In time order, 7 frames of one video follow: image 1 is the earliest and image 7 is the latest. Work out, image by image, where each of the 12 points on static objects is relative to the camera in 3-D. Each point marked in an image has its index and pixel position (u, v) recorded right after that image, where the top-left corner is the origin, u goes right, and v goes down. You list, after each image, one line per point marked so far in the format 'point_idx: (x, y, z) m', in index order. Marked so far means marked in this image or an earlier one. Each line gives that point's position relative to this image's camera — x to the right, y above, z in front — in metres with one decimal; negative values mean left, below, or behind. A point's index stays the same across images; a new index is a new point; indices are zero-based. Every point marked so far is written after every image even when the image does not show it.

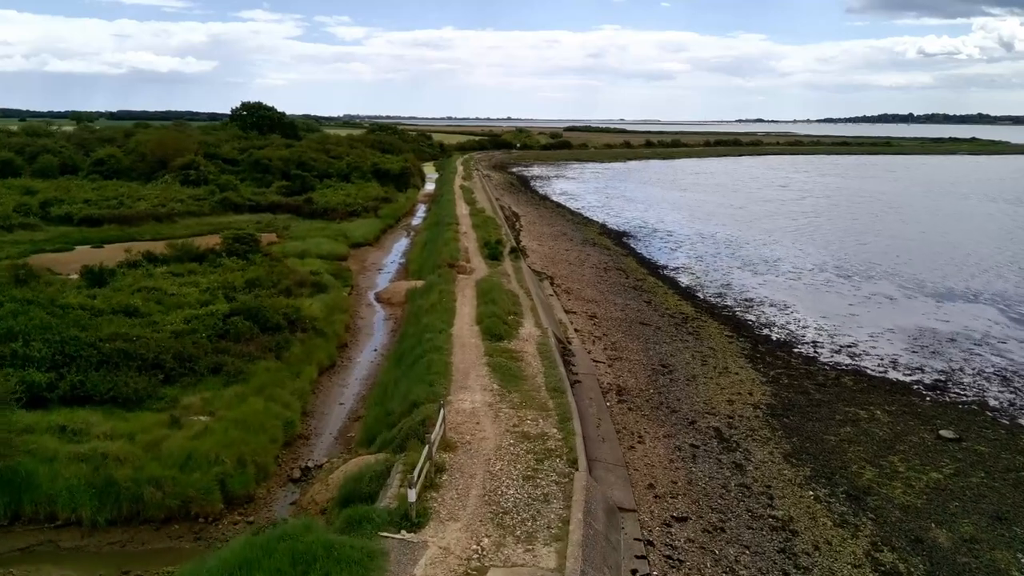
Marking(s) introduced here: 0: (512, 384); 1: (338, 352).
0: (0.0, -1.6, +13.5) m
1: (-3.9, -1.4, +18.0) m
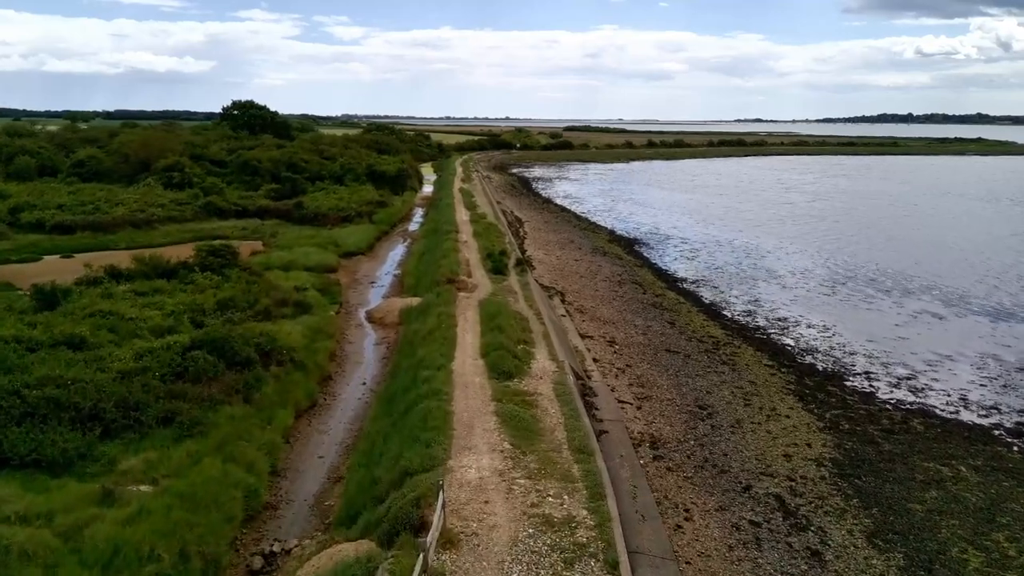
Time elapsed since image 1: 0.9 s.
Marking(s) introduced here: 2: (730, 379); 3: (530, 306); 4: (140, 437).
0: (+0.2, -2.1, +11.0) m
1: (-3.7, -1.9, +15.5) m
2: (+4.3, -1.8, +16.0) m
3: (+0.4, -0.4, +19.7) m
4: (-5.3, -2.1, +11.7) m
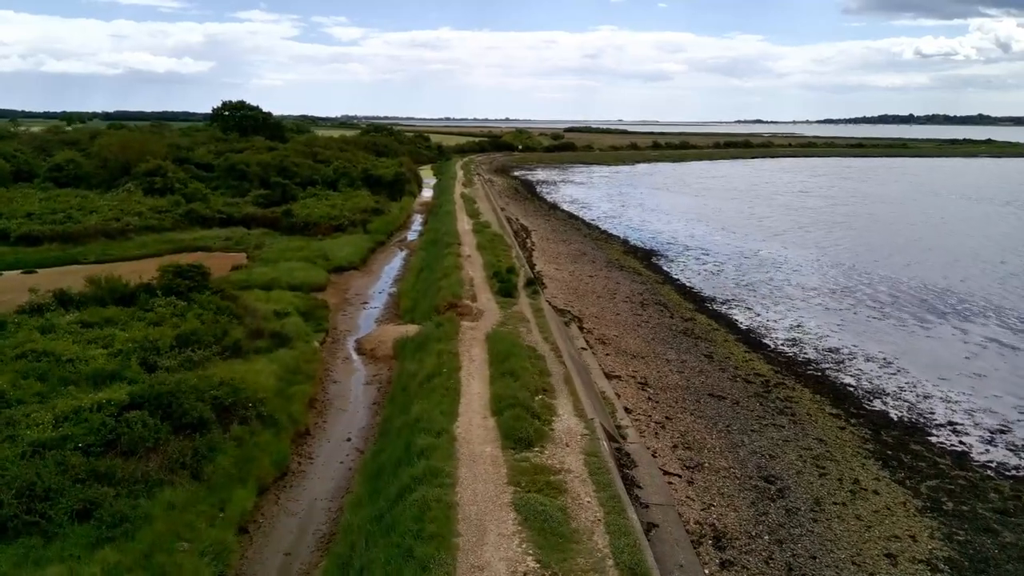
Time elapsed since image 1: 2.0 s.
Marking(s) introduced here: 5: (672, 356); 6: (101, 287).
0: (+0.5, -2.7, +8.2) m
1: (-3.4, -2.5, +12.7) m
2: (+4.6, -2.4, +13.2) m
3: (+0.7, -1.0, +16.8) m
4: (-5.1, -2.8, +8.8) m
5: (+3.5, -1.5, +17.6) m
6: (-9.3, 0.0, +18.5) m
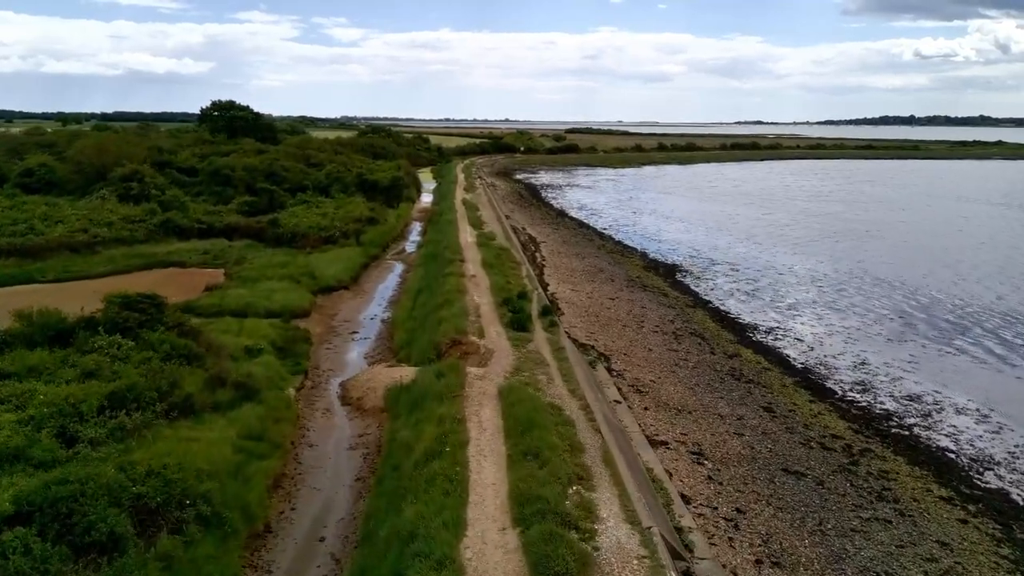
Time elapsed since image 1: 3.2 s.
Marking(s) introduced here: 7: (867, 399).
0: (+0.8, -3.4, +5.0) m
1: (-3.1, -3.2, +9.5) m
2: (+4.9, -3.1, +10.0) m
3: (+1.0, -1.7, +13.6) m
4: (-4.8, -3.4, +5.6) m
5: (+3.8, -2.2, +14.4) m
6: (-9.0, -0.7, +15.3) m
7: (+6.9, -2.1, +15.8) m
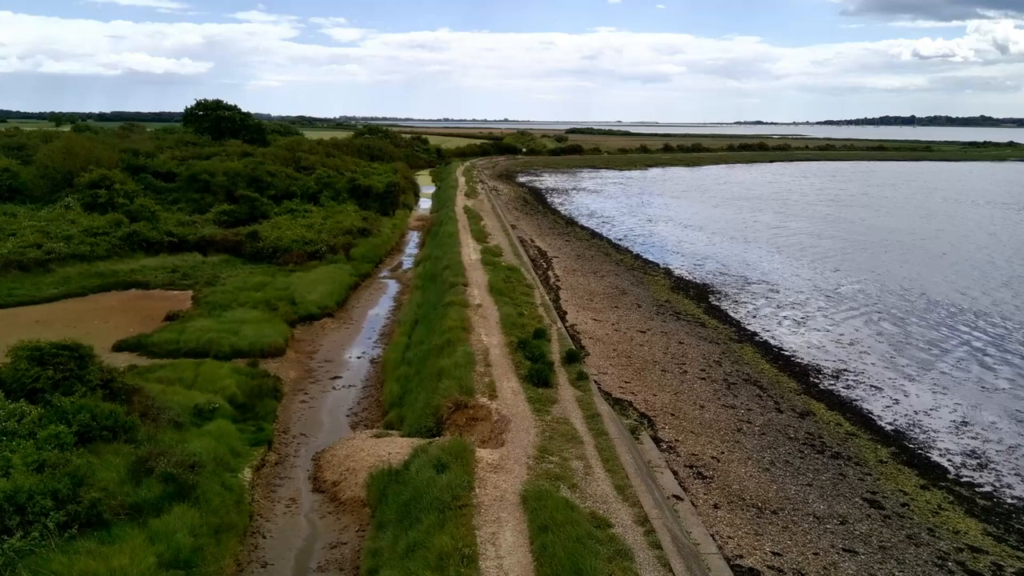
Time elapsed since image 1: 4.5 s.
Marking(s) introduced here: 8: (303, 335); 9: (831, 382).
0: (+1.1, -4.1, +1.4) m
1: (-2.8, -3.9, +6.0) m
2: (+5.2, -3.8, +6.5) m
3: (+1.3, -2.5, +10.1) m
4: (-4.4, -4.2, +2.1) m
5: (+4.1, -2.9, +10.9) m
6: (-8.7, -1.4, +11.7) m
7: (+7.2, -2.9, +12.3) m
8: (-5.1, -1.1, +19.9) m
9: (+6.6, -1.9, +16.8) m
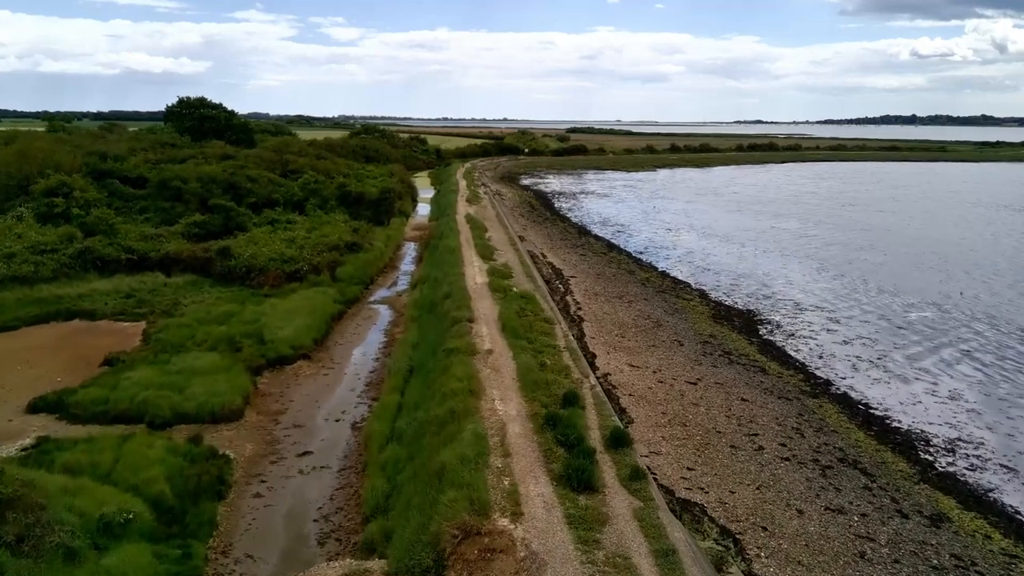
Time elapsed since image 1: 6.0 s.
0: (+1.5, -4.9, -2.4) m
1: (-2.4, -4.7, +2.1) m
2: (+5.5, -4.6, +2.6) m
3: (+1.7, -3.3, +6.2) m
4: (-4.1, -5.0, -1.8) m
5: (+4.5, -3.7, +7.0) m
6: (-8.3, -2.2, +7.8) m
7: (+7.6, -3.7, +8.4) m
8: (-4.8, -1.9, +16.0) m
9: (+6.9, -2.7, +12.9) m
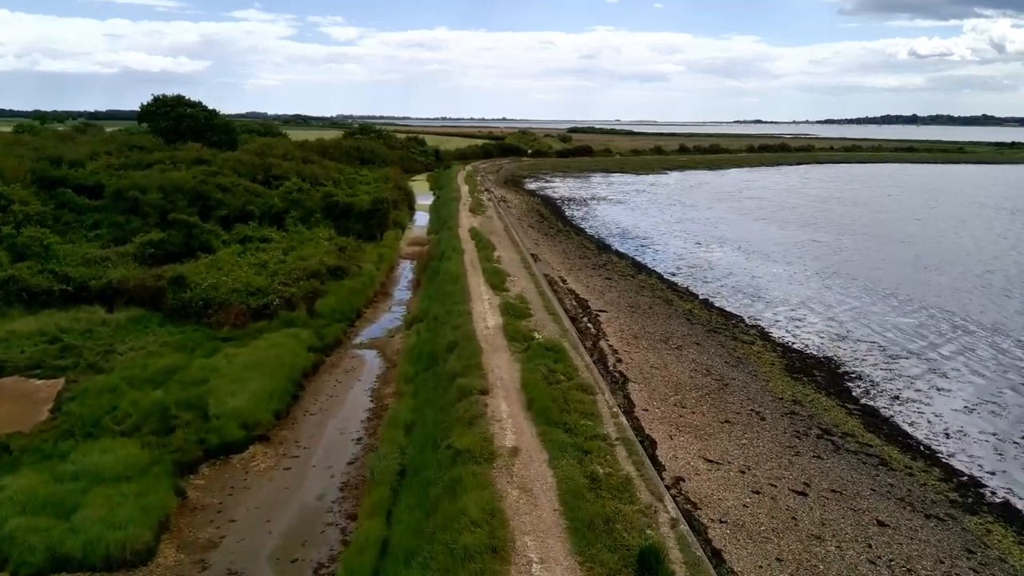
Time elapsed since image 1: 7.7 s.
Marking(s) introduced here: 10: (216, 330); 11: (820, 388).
0: (+1.9, -5.9, -7.0) m
1: (-2.0, -5.7, -2.5) m
2: (+6.0, -5.6, -2.0) m
3: (+2.2, -4.2, +1.7) m
4: (-3.6, -5.9, -6.3) m
5: (+4.9, -4.7, +2.5) m
6: (-7.9, -3.2, +3.3) m
7: (+8.0, -4.6, +3.8) m
8: (-4.3, -2.9, +11.4) m
9: (+7.4, -3.6, +8.4) m
10: (-6.9, -1.0, +19.0) m
11: (+6.1, -2.0, +16.0) m
